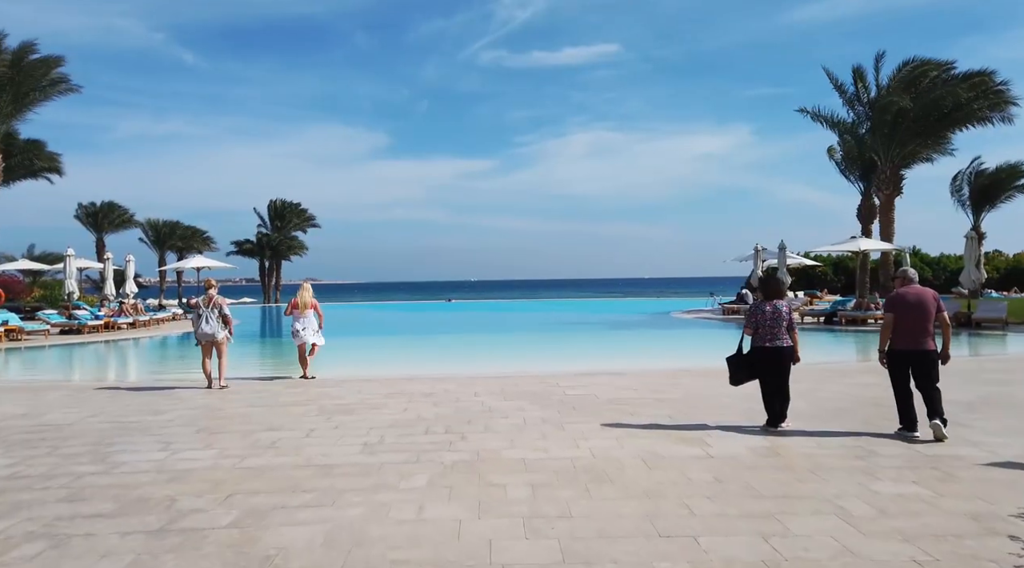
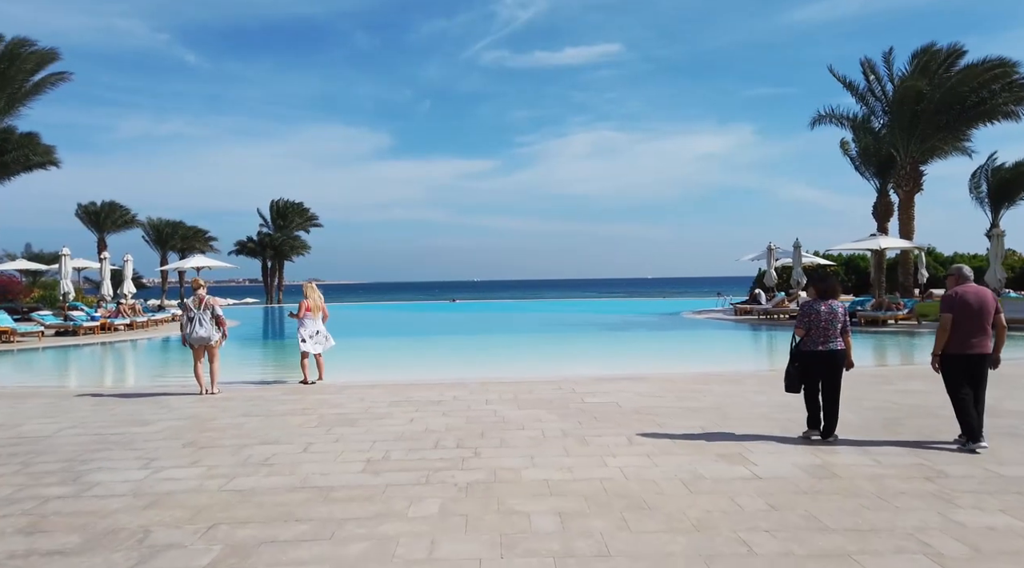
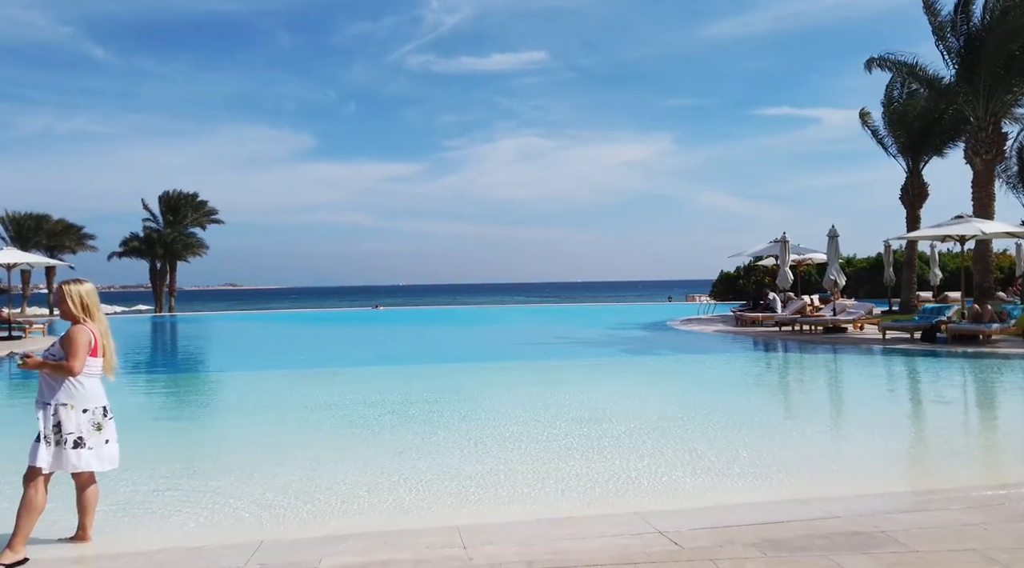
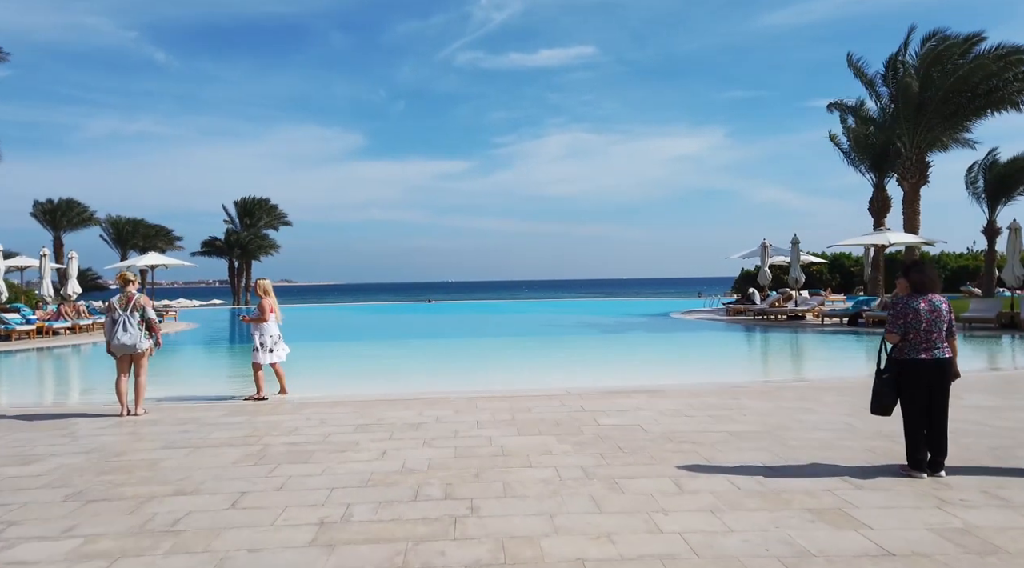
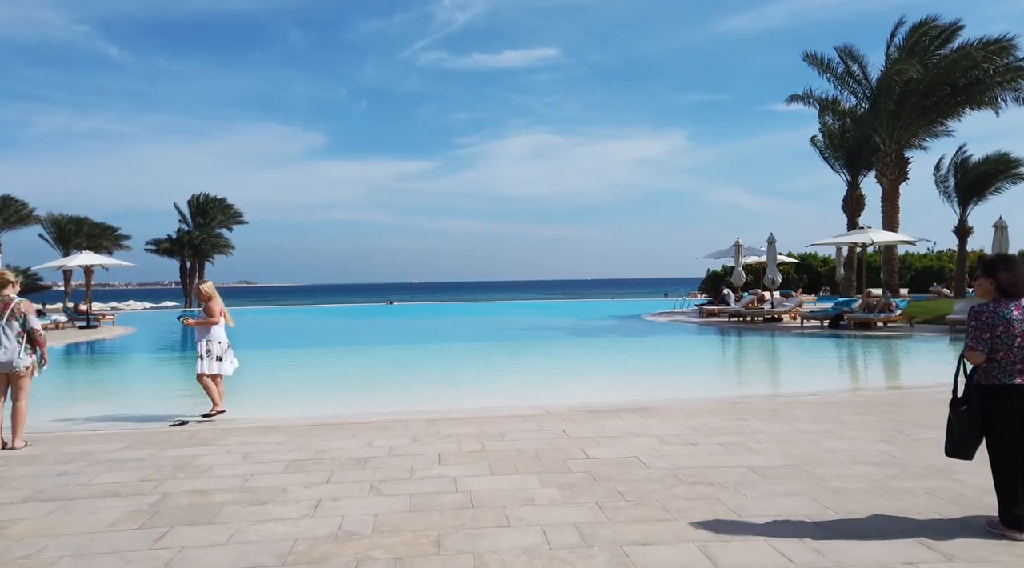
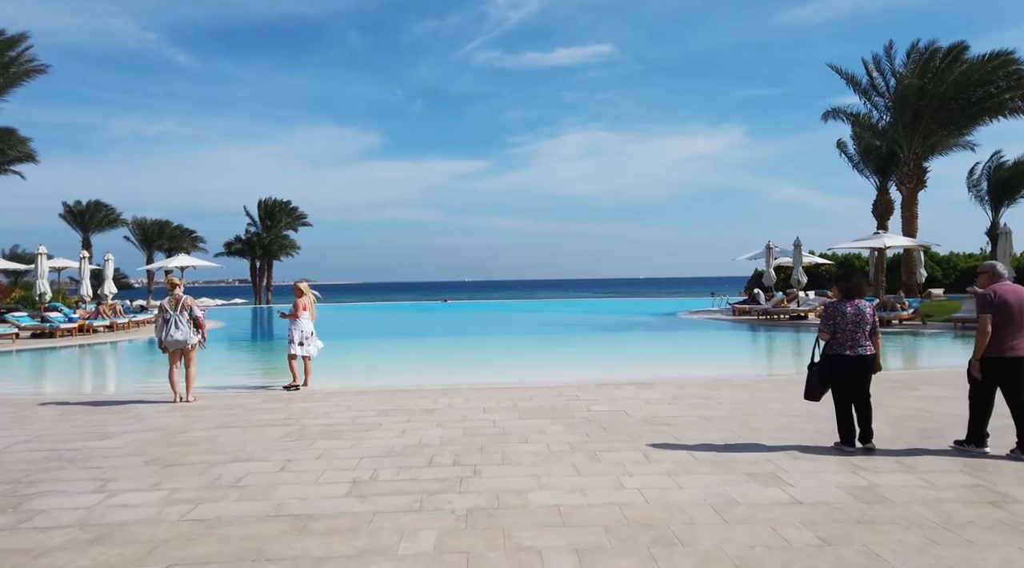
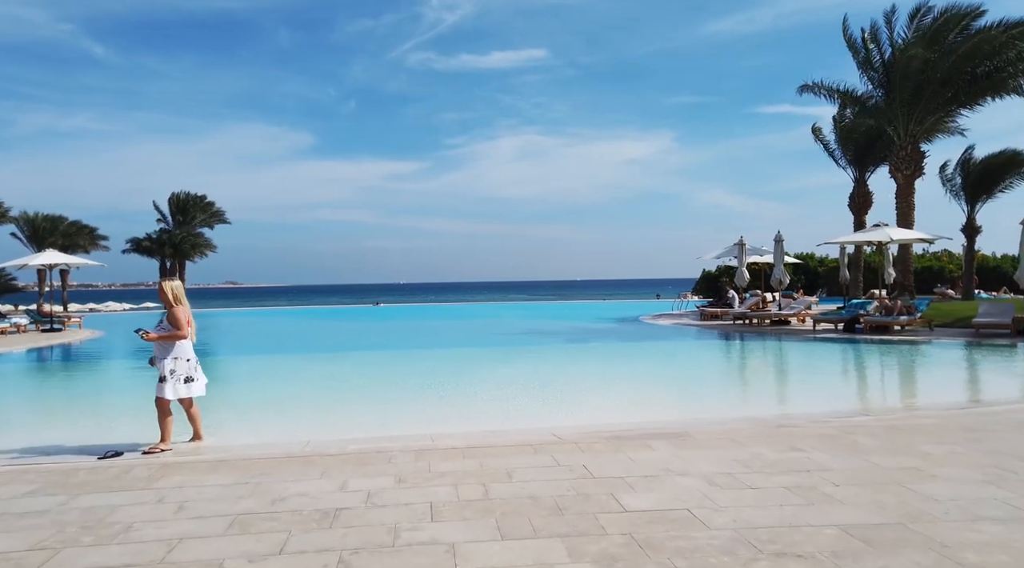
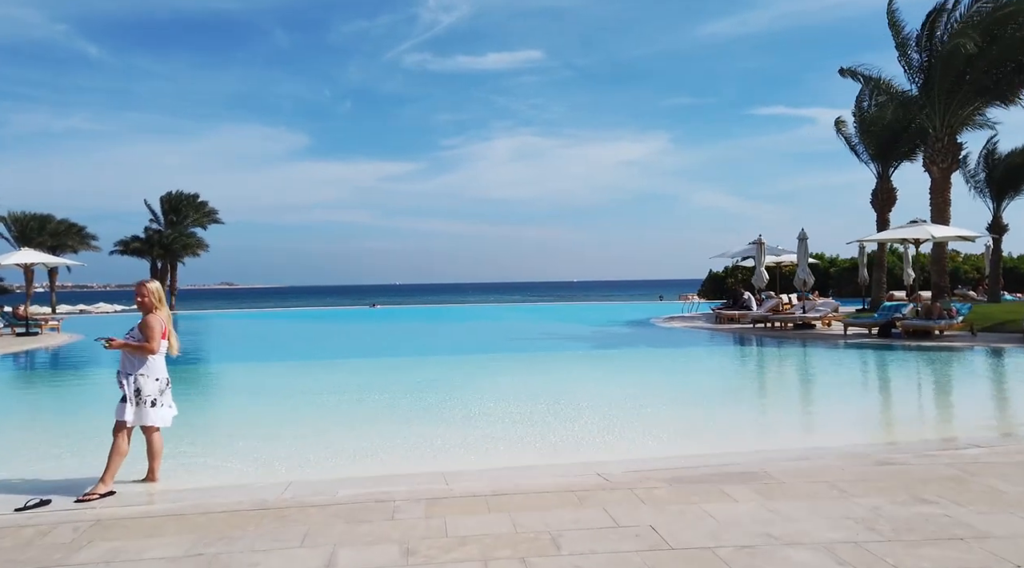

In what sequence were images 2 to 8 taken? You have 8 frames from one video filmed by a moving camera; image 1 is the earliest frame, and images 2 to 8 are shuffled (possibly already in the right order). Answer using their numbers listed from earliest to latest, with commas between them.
2, 6, 4, 5, 7, 8, 3
